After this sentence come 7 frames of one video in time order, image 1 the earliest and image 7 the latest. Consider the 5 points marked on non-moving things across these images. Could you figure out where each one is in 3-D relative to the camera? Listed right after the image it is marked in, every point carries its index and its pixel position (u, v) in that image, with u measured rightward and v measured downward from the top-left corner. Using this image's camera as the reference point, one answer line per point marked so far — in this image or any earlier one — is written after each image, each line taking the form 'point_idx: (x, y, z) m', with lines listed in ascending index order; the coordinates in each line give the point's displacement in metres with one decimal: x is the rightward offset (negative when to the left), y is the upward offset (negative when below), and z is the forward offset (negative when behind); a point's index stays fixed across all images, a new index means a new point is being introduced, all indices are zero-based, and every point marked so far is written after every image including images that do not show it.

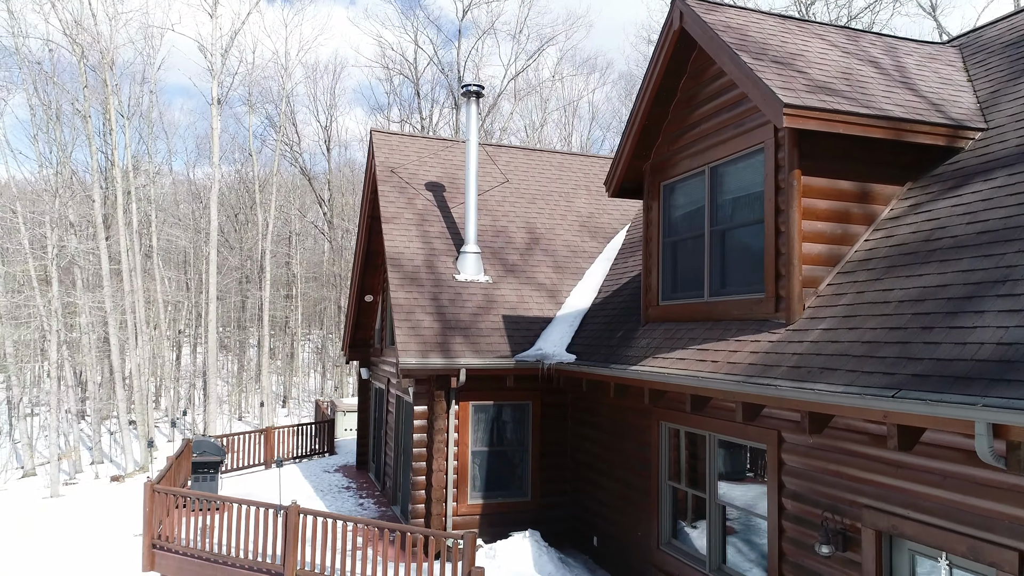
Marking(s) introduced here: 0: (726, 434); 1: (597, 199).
0: (+1.9, -1.3, +6.0) m
1: (+1.5, +1.6, +12.4) m
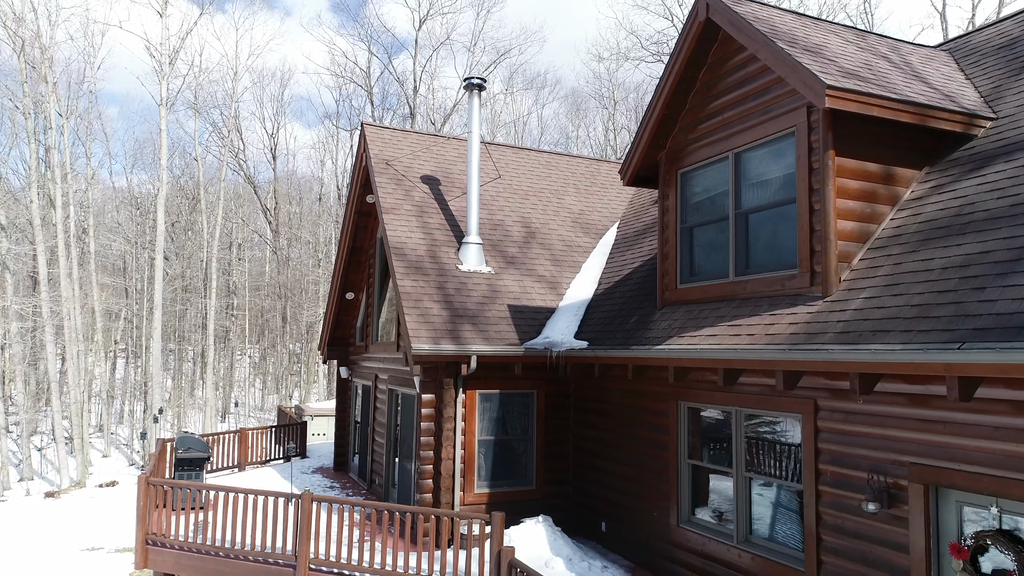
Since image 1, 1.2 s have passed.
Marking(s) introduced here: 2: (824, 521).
0: (+2.3, -1.1, +6.2) m
1: (+1.3, +1.7, +12.6) m
2: (+2.5, -1.9, +5.5) m
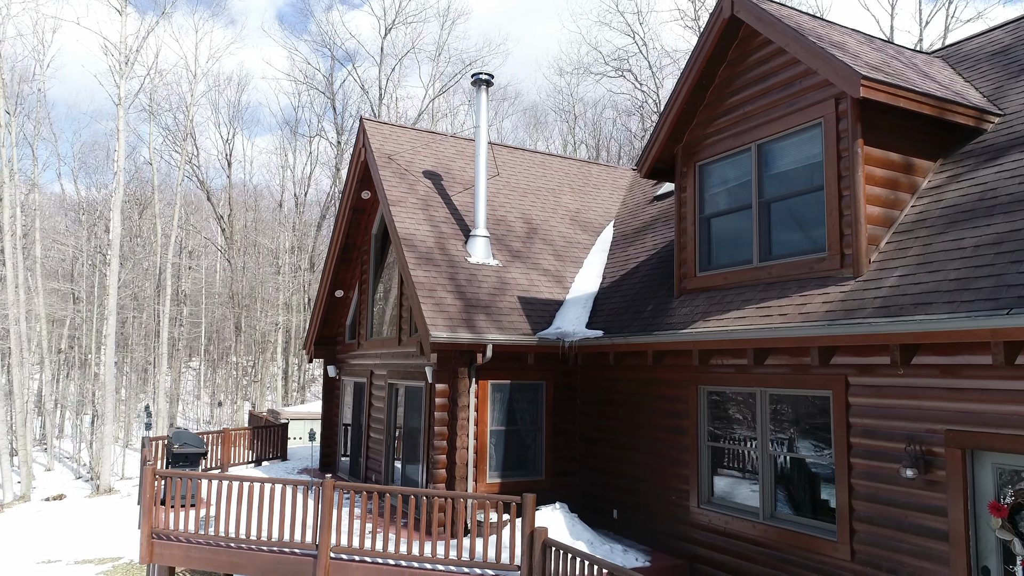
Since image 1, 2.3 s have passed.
0: (+2.6, -0.9, +6.5) m
1: (+1.3, +1.7, +12.8) m
2: (+2.9, -1.7, +5.8) m
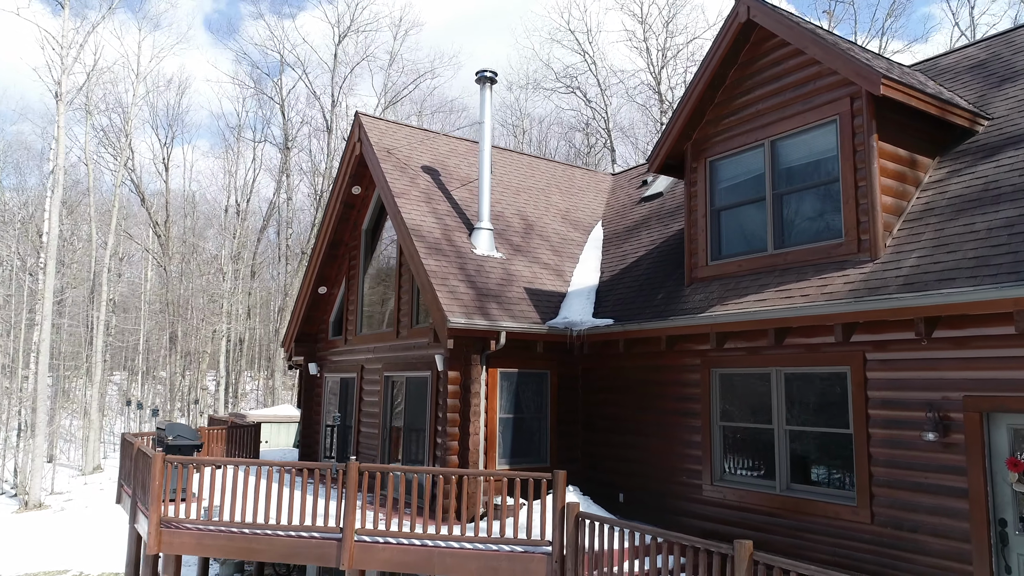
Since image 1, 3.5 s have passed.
0: (+3.0, -0.8, +6.9) m
1: (+1.1, +1.8, +13.1) m
2: (+3.3, -1.6, +6.2) m
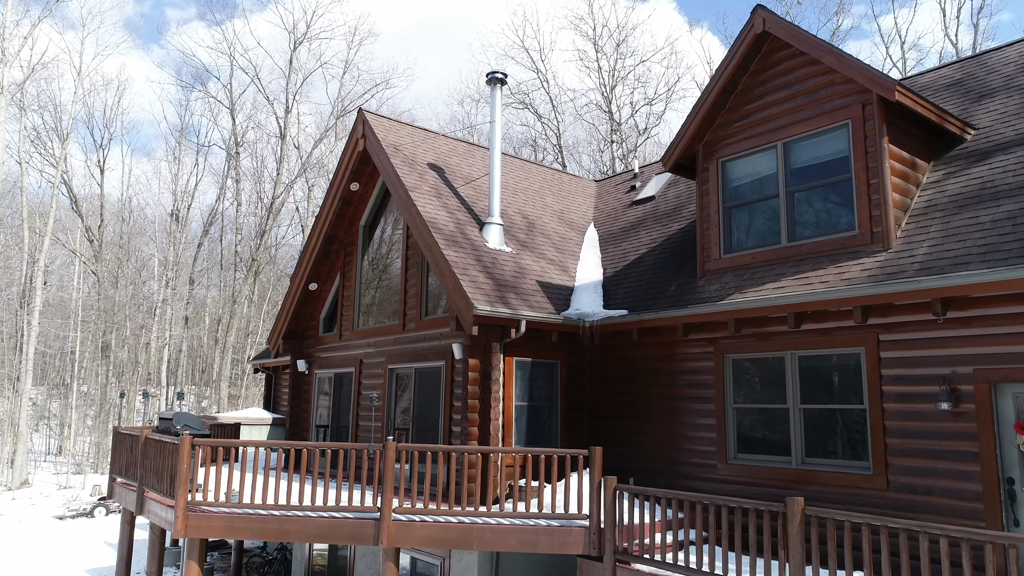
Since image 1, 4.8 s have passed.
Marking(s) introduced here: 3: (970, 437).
0: (+3.4, -0.6, +7.5) m
1: (+0.9, +1.8, +13.6) m
2: (+3.8, -1.4, +6.8) m
3: (+4.2, -1.4, +6.3) m
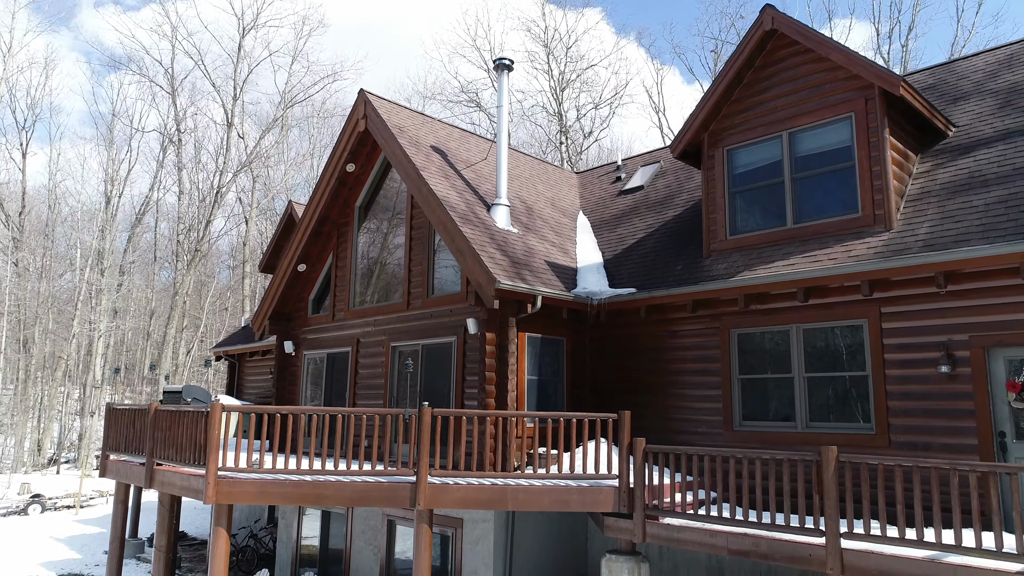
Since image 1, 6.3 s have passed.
0: (+3.7, -0.4, +8.2) m
1: (+0.8, +2.1, +14.0) m
2: (+4.2, -1.2, +7.5) m
3: (+4.7, -1.1, +7.0) m
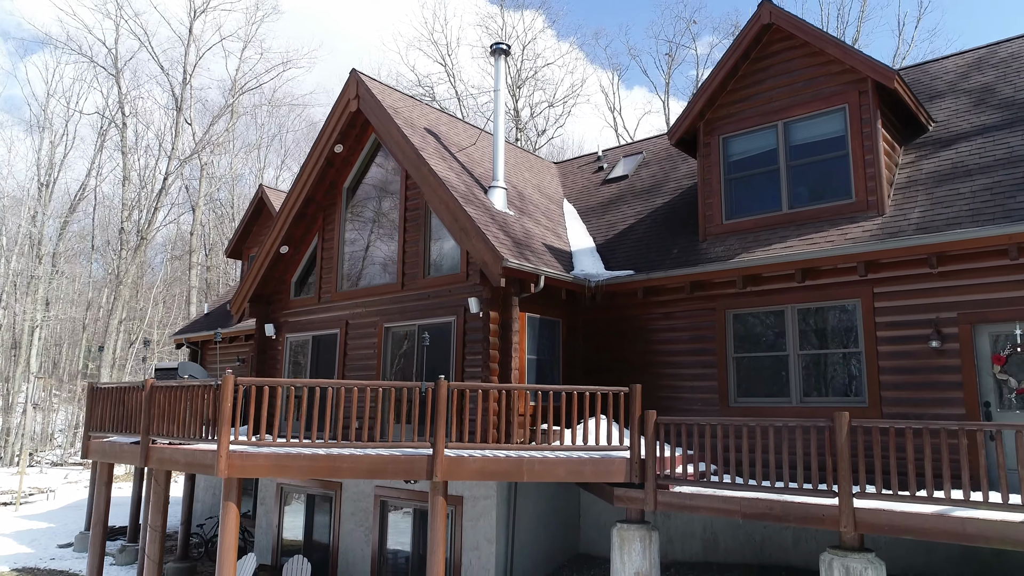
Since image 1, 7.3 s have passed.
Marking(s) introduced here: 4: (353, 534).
0: (+3.8, -0.1, +8.6) m
1: (+0.5, +2.3, +14.2) m
2: (+4.3, -0.9, +8.0) m
3: (+4.9, -0.9, +7.5) m
4: (-2.6, -4.0, +11.1) m
